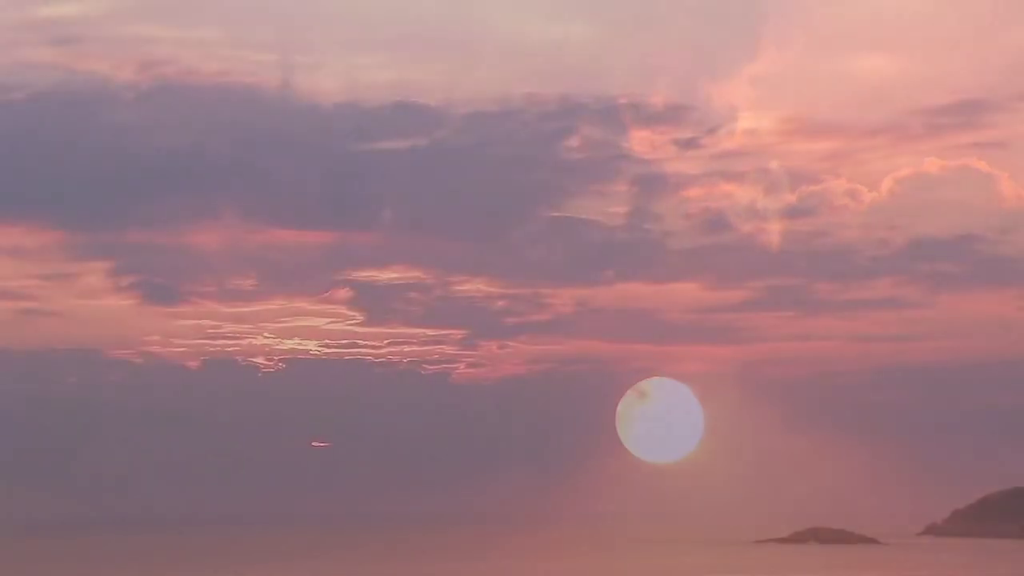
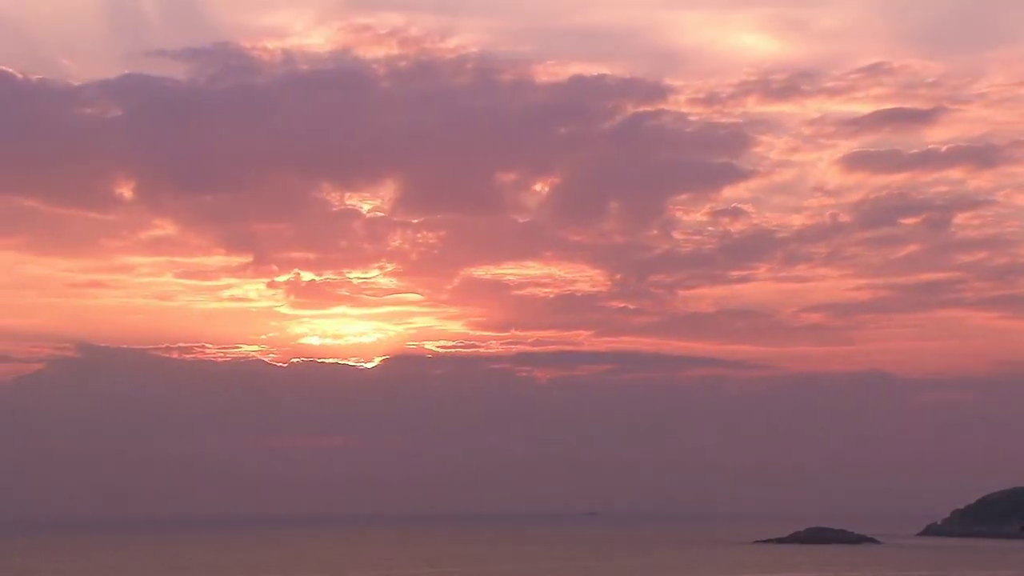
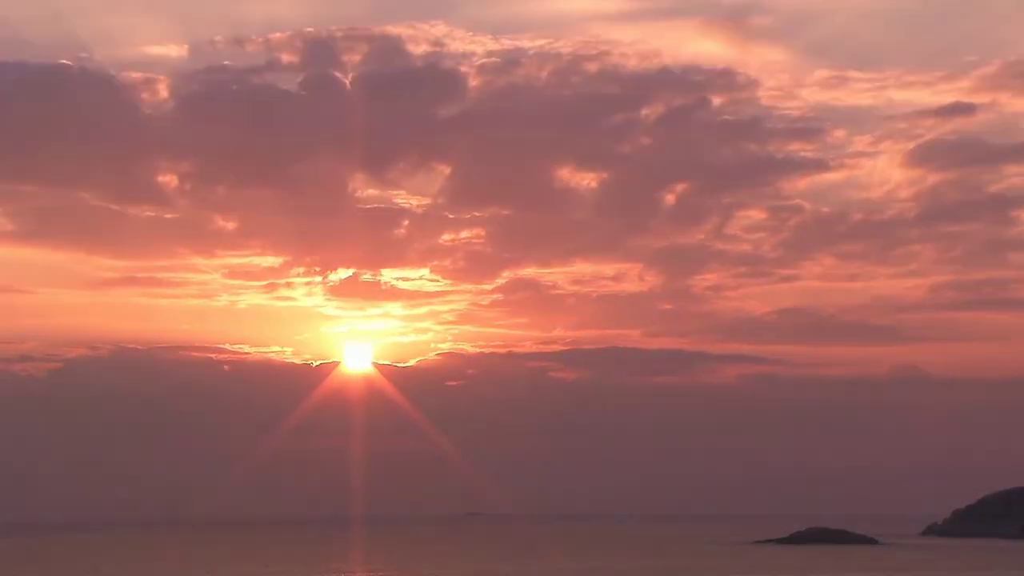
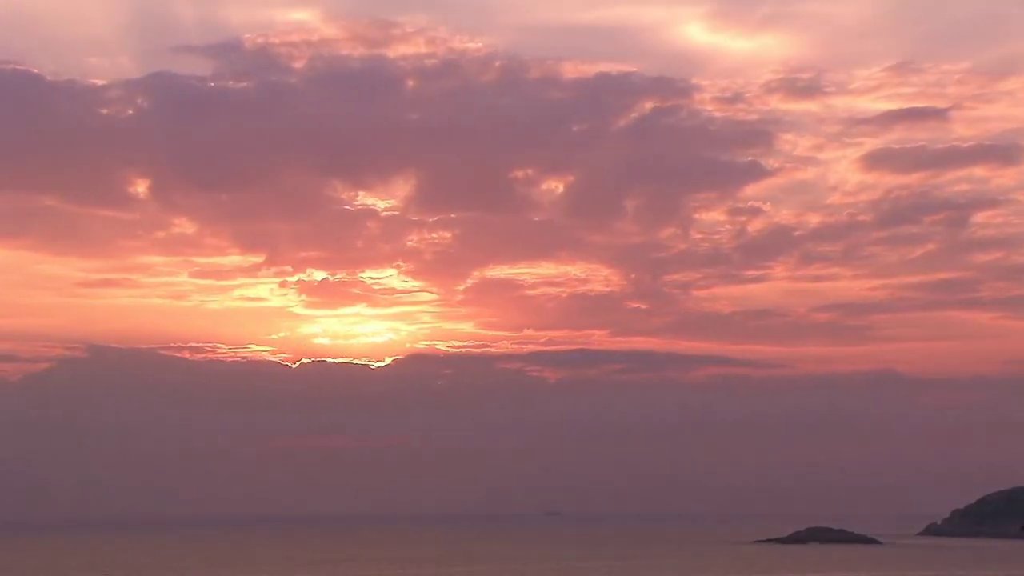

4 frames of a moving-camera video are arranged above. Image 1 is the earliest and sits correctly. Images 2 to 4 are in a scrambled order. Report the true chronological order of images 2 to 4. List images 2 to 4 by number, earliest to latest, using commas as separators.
2, 4, 3
